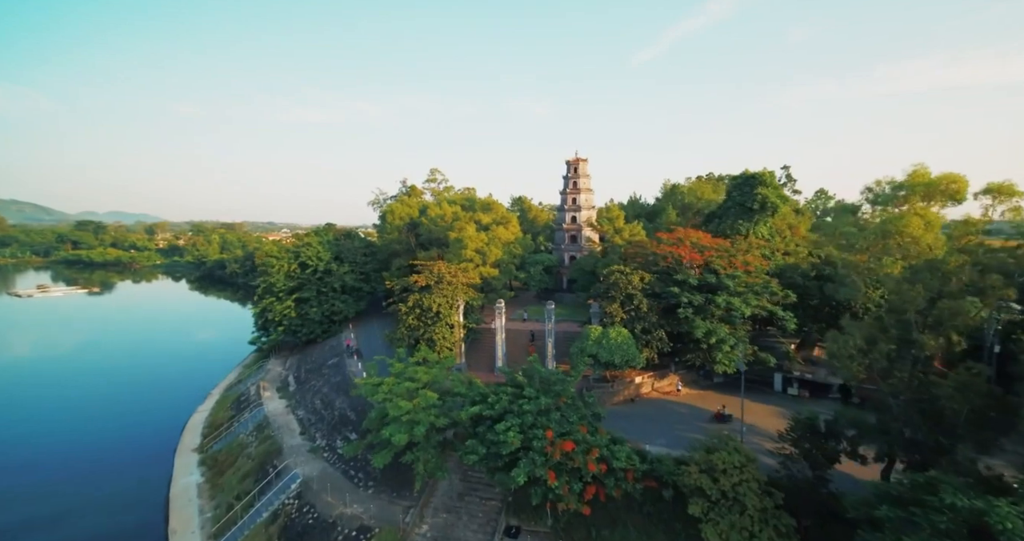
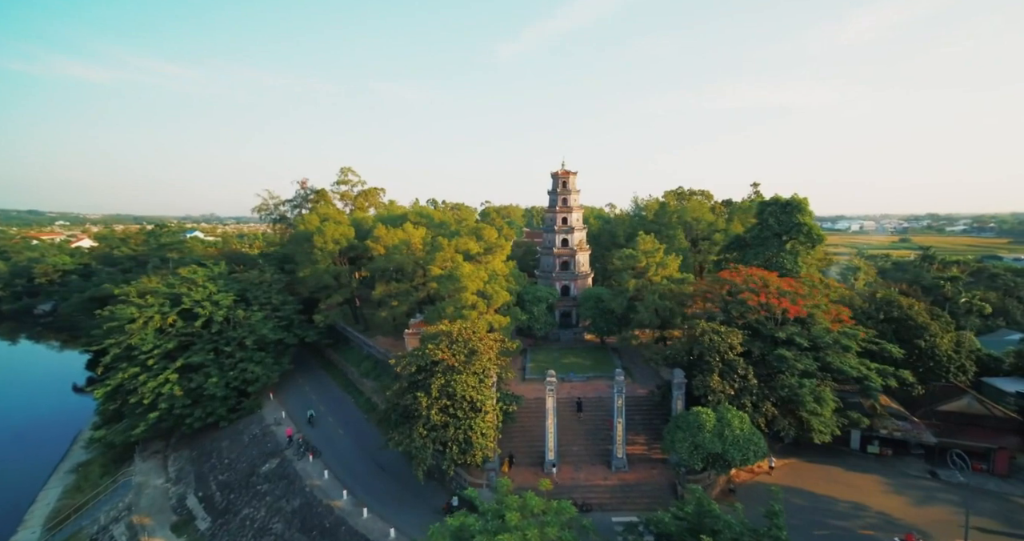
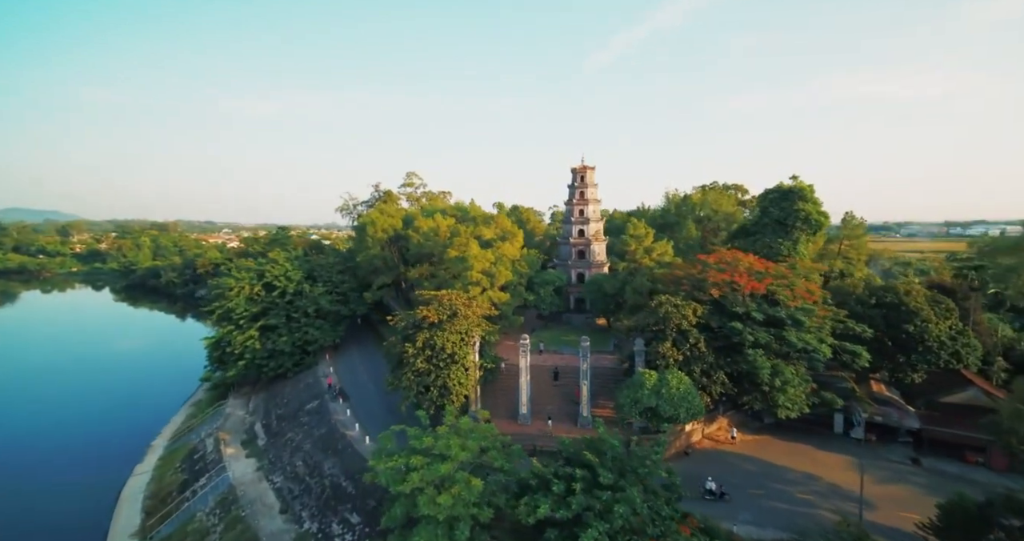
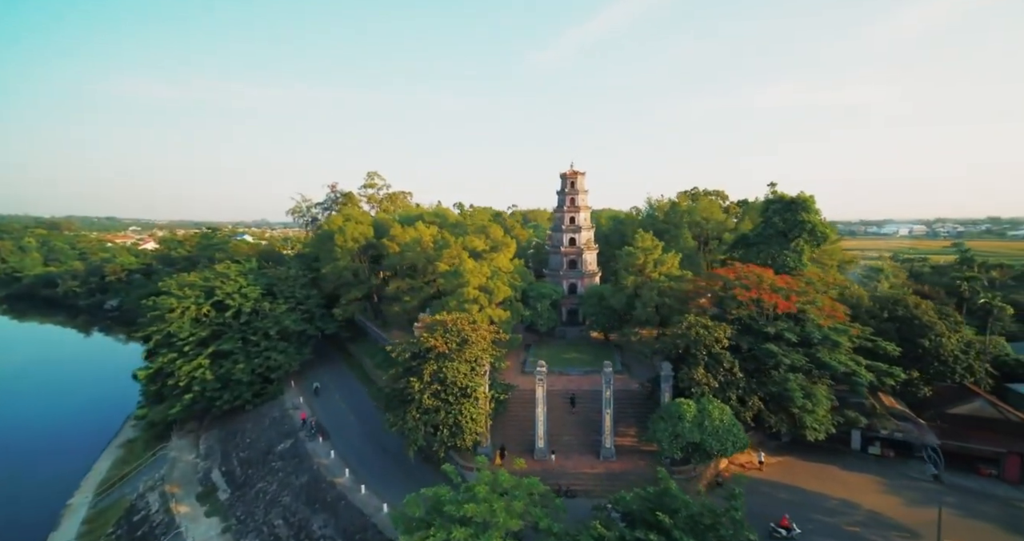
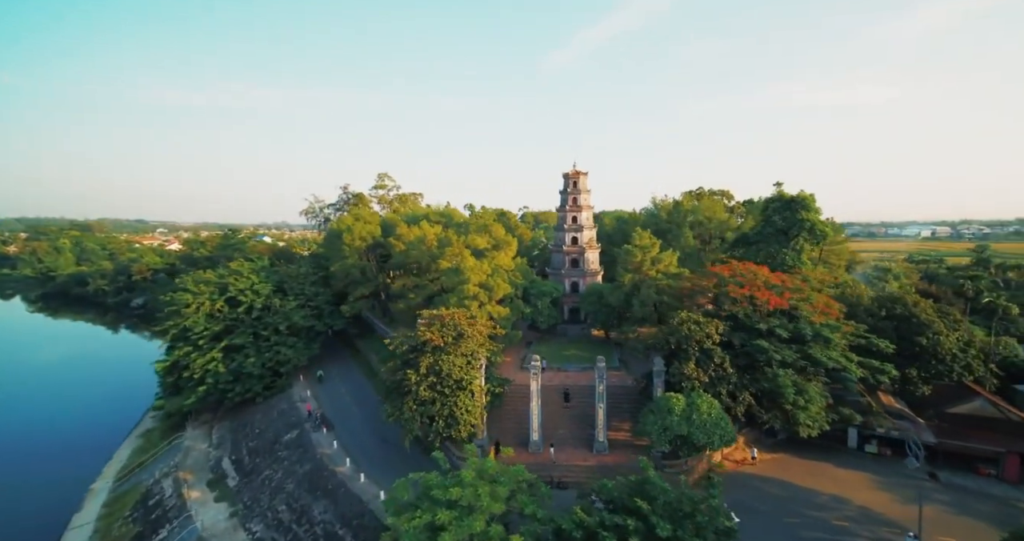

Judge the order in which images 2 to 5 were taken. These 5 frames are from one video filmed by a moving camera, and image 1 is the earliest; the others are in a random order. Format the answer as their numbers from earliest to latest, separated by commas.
3, 5, 4, 2
